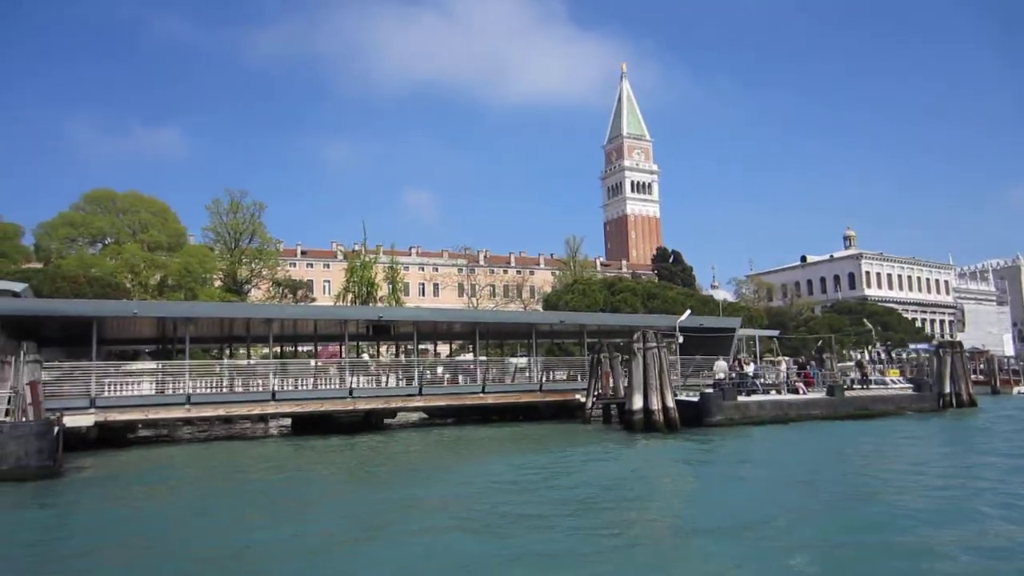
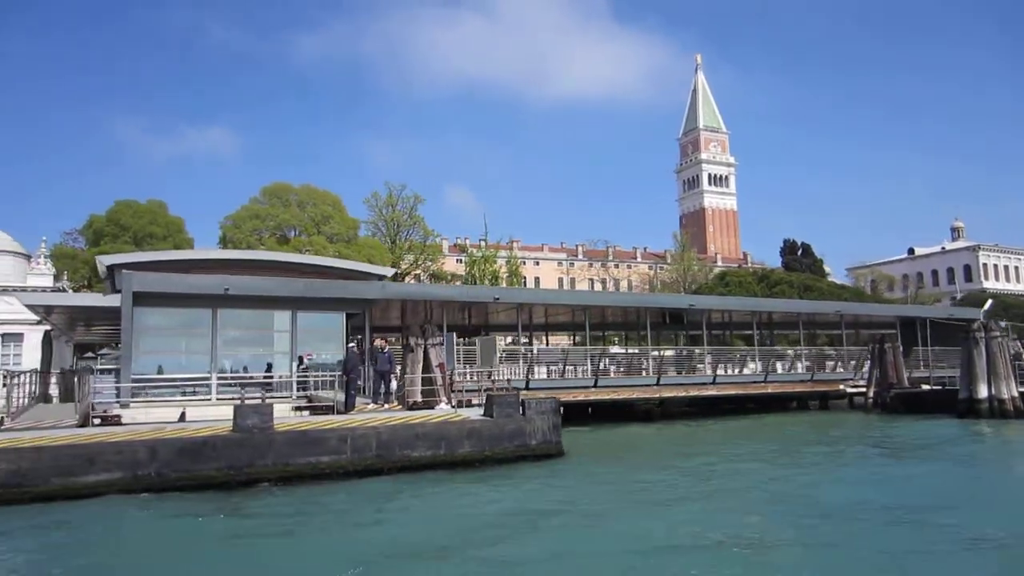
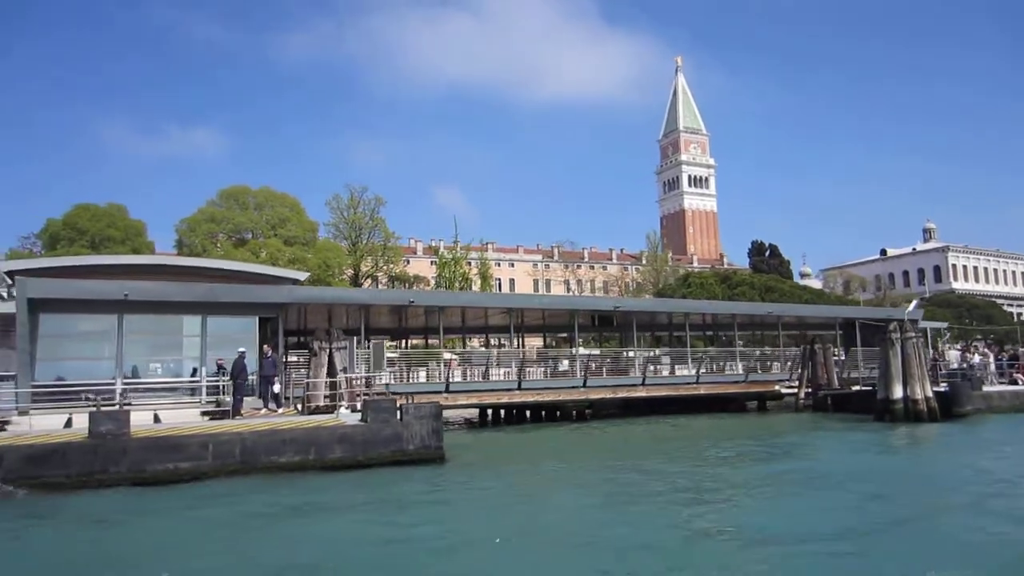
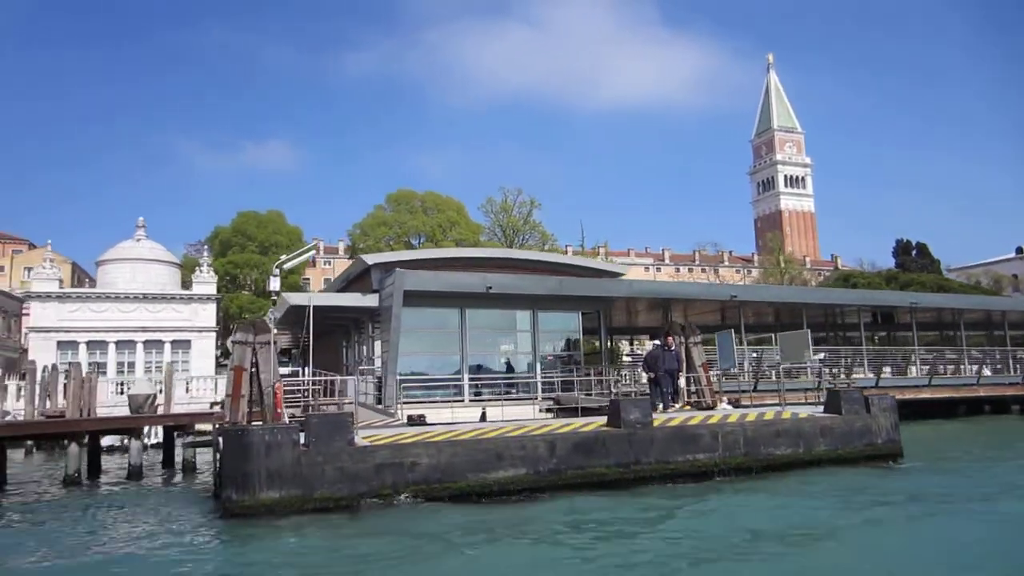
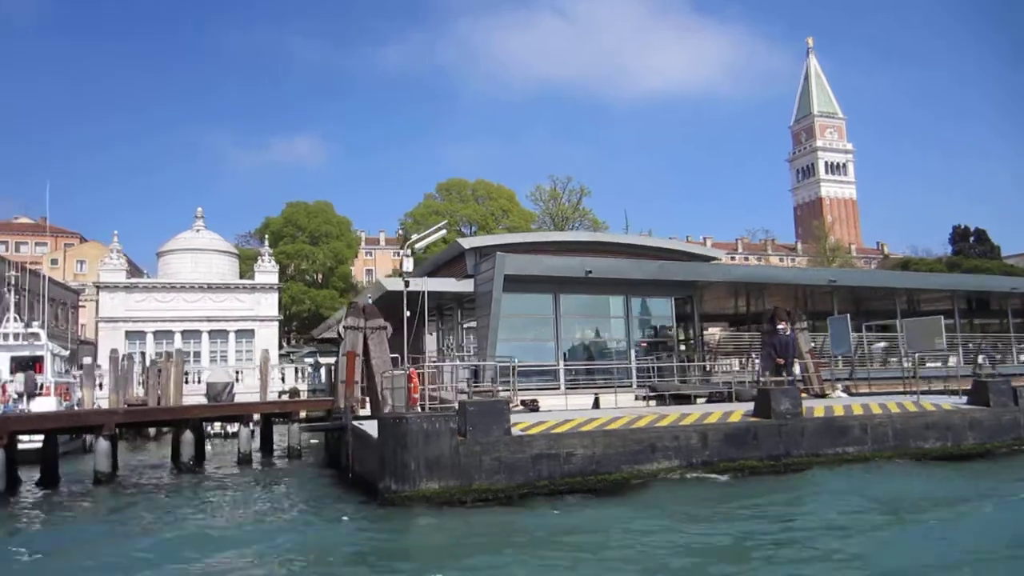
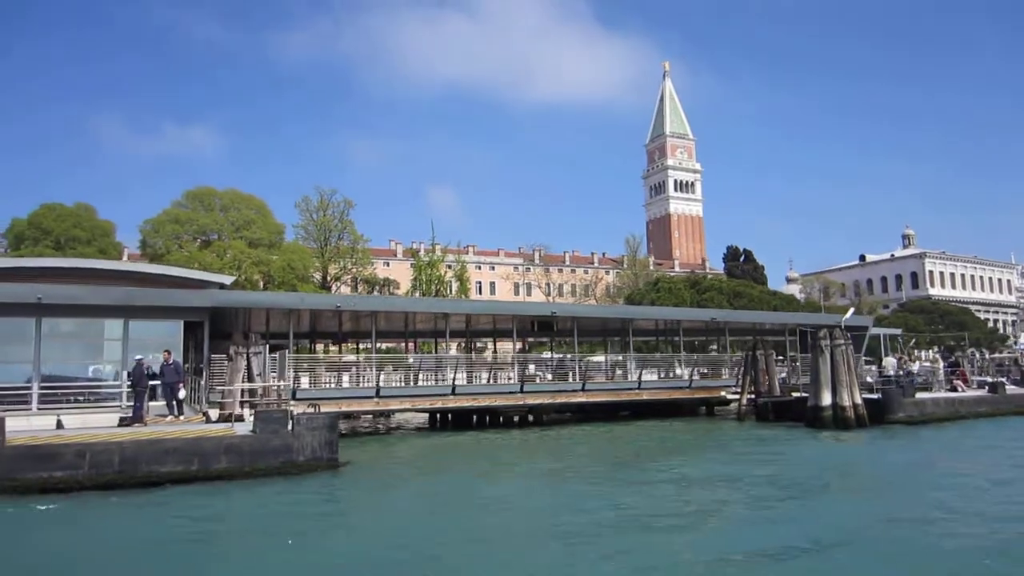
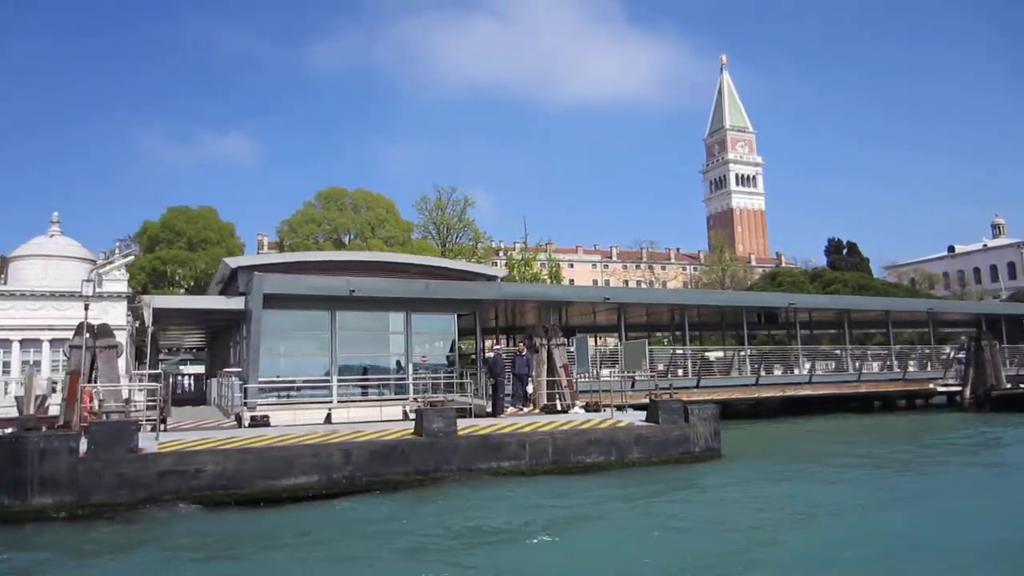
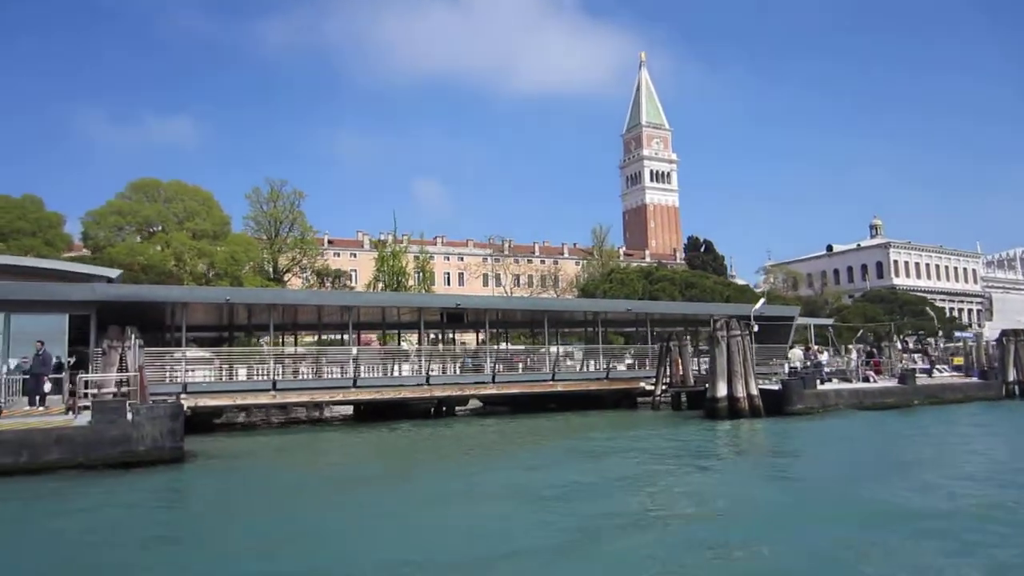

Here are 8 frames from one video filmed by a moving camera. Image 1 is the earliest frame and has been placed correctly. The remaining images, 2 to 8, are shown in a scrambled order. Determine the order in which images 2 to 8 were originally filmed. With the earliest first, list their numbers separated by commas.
8, 6, 3, 2, 7, 4, 5
